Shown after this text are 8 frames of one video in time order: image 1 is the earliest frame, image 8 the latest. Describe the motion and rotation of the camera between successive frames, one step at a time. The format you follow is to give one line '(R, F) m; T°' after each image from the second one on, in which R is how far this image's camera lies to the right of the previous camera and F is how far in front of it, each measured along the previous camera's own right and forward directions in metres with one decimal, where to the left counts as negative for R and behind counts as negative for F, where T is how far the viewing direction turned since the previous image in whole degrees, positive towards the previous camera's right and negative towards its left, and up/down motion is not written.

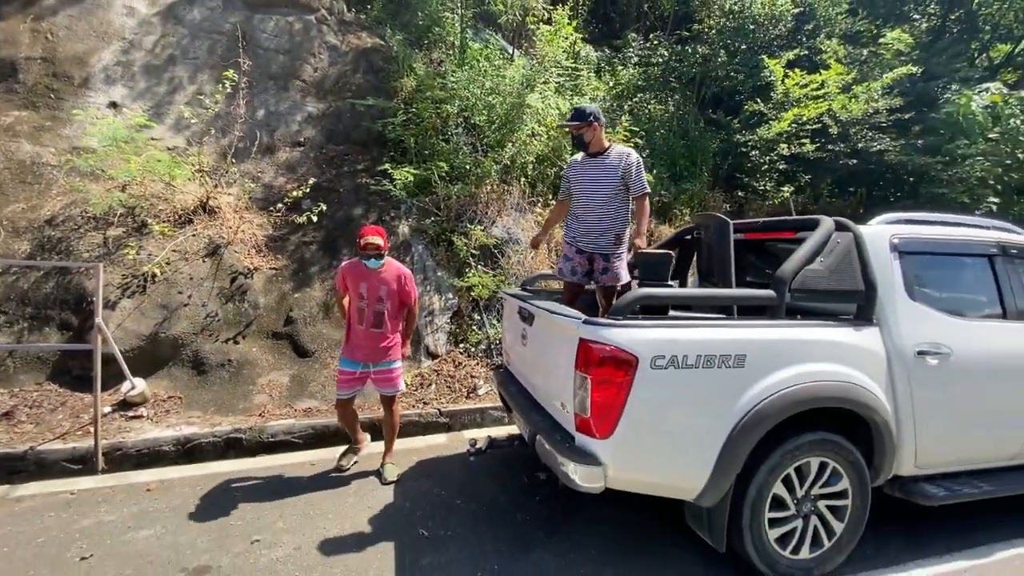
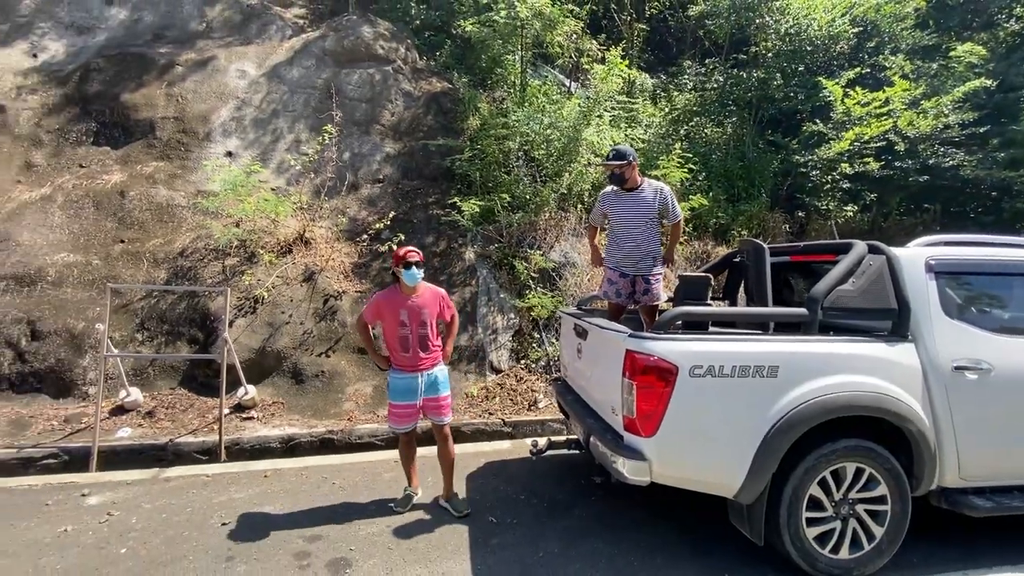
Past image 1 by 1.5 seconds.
(0.0, -0.4) m; -7°
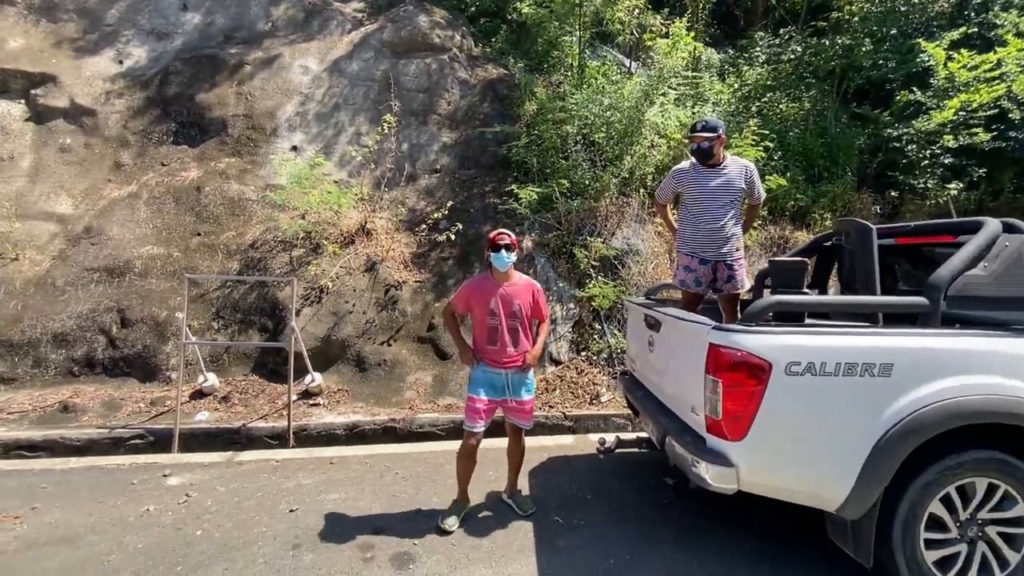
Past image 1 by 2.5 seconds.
(-0.1, +0.2) m; -6°
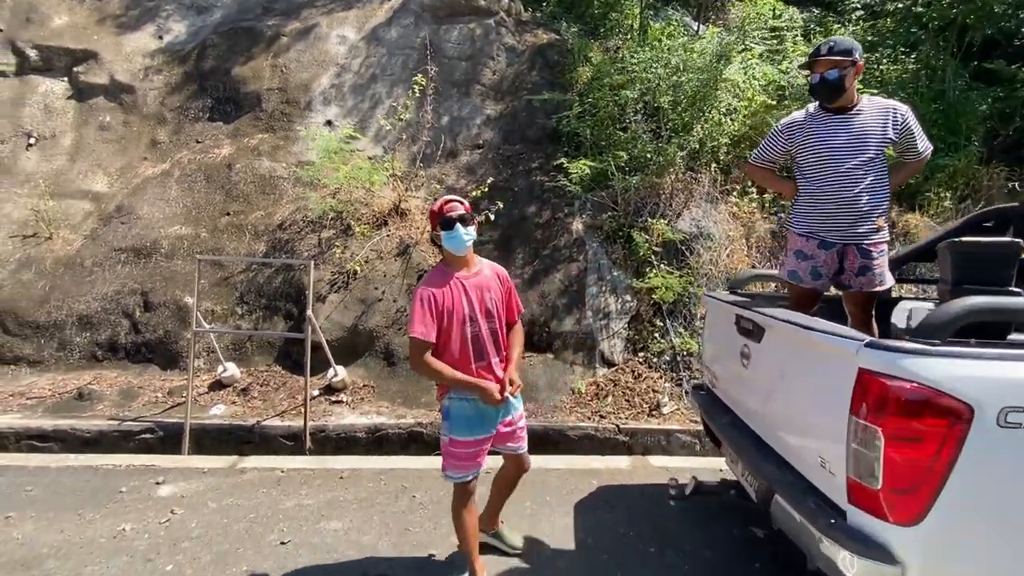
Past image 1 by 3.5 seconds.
(0.0, +0.7) m; -6°
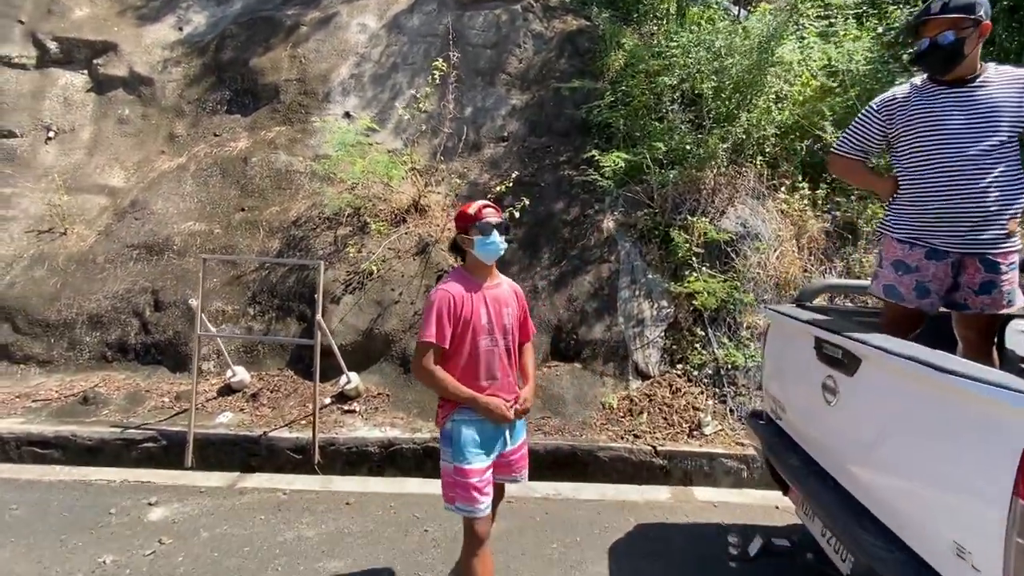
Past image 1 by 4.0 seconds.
(0.0, +0.4) m; -3°
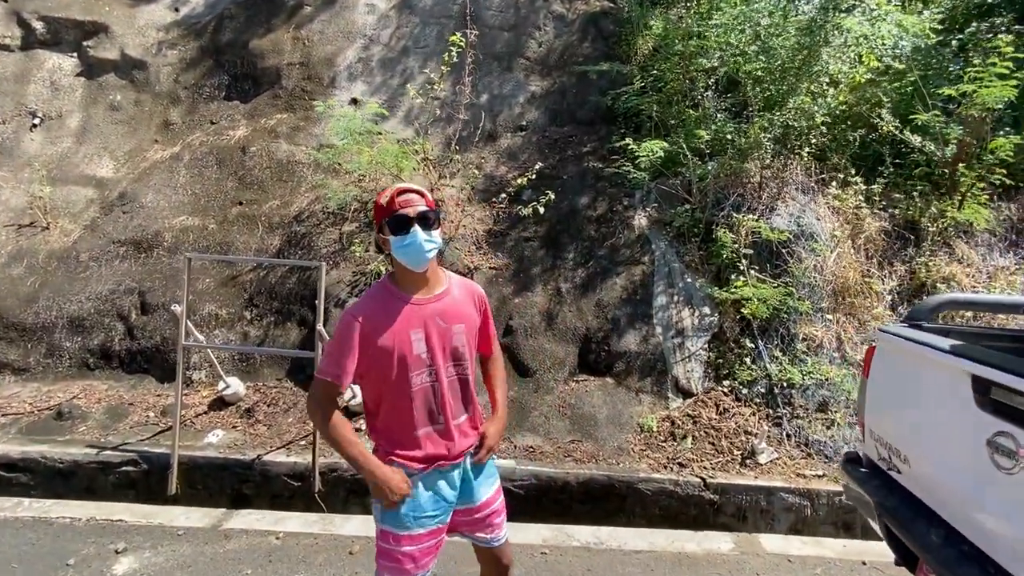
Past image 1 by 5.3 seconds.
(-0.2, +0.5) m; -1°
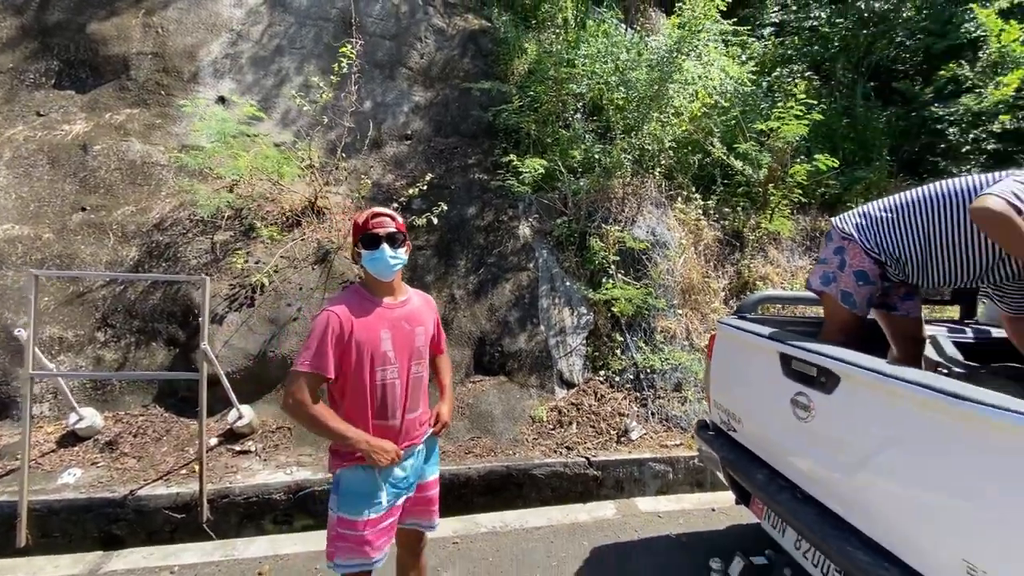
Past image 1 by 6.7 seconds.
(-0.2, -0.2) m; +14°
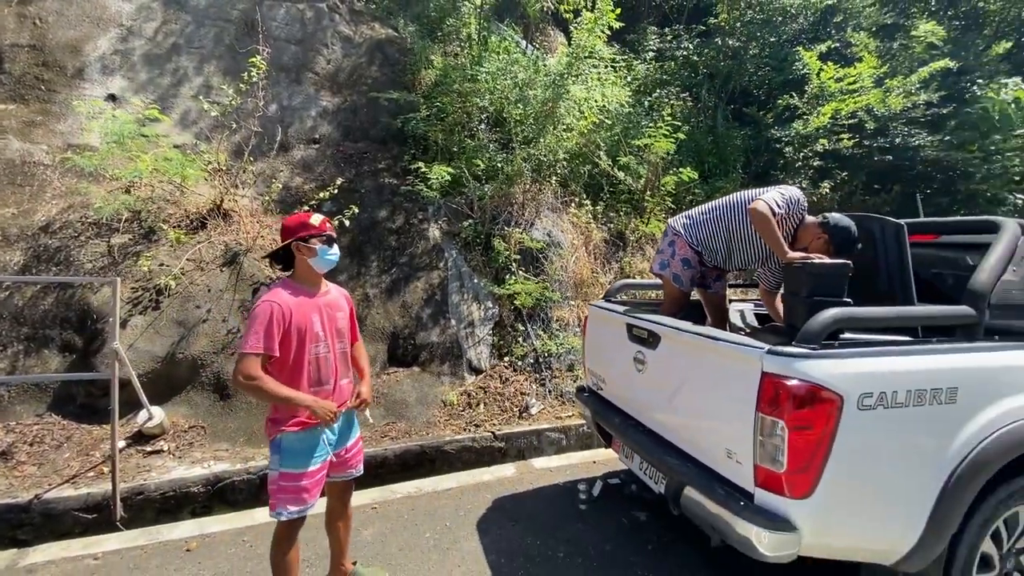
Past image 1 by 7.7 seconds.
(0.0, -0.5) m; +10°
